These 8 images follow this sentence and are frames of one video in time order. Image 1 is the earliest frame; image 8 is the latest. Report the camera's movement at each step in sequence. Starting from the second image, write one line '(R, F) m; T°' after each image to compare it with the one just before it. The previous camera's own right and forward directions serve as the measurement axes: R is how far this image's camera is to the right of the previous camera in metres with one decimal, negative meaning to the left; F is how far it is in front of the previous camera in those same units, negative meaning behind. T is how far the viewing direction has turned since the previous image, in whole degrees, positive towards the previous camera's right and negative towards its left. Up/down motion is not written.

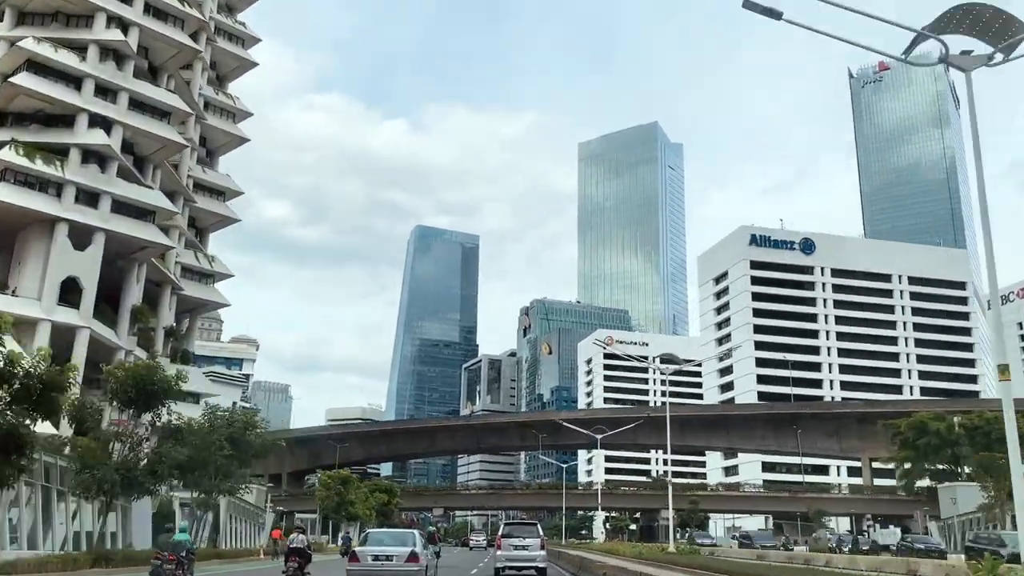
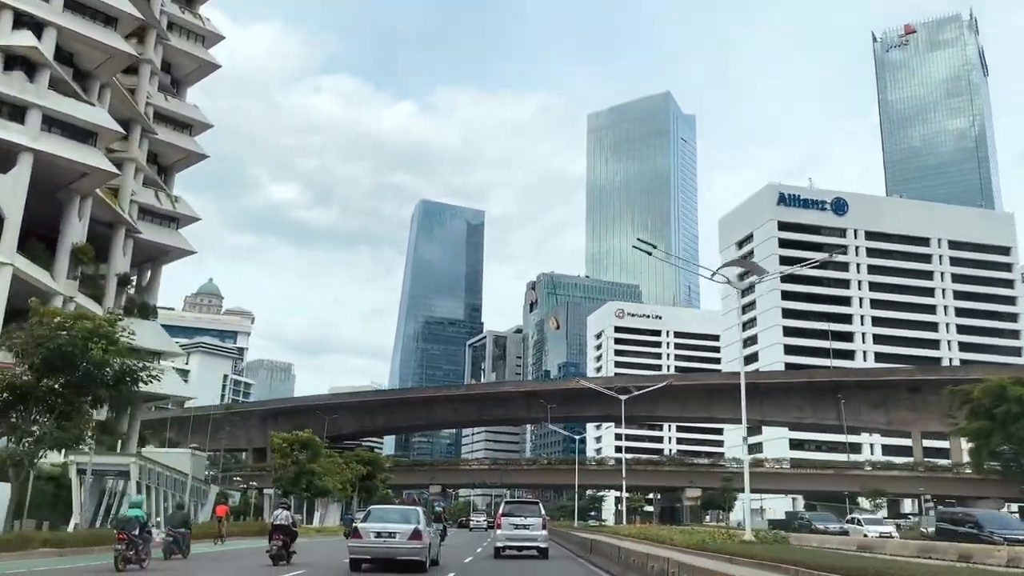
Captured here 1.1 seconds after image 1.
(0.0, +8.0) m; 0°
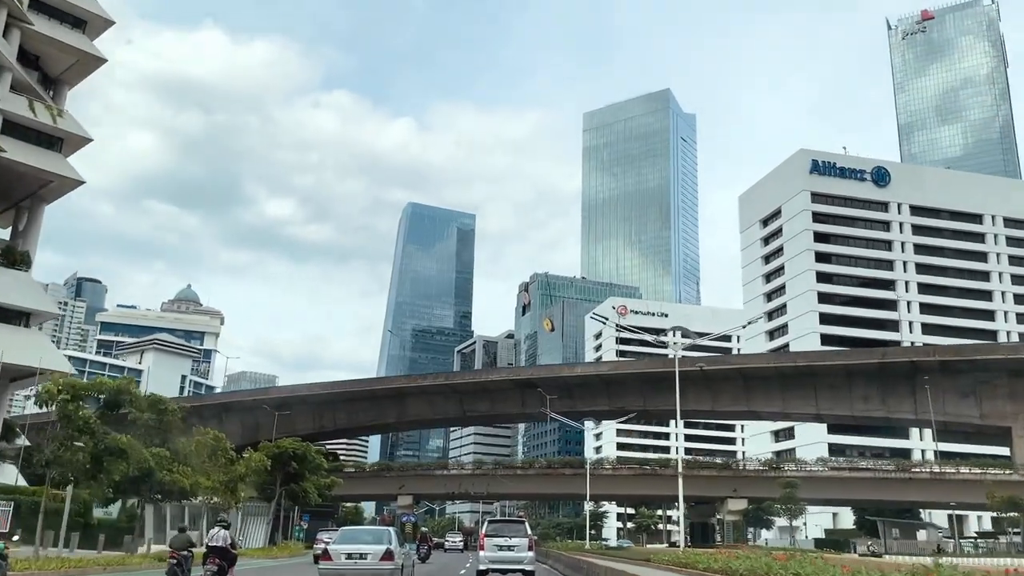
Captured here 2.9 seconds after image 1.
(+0.1, +13.4) m; +1°
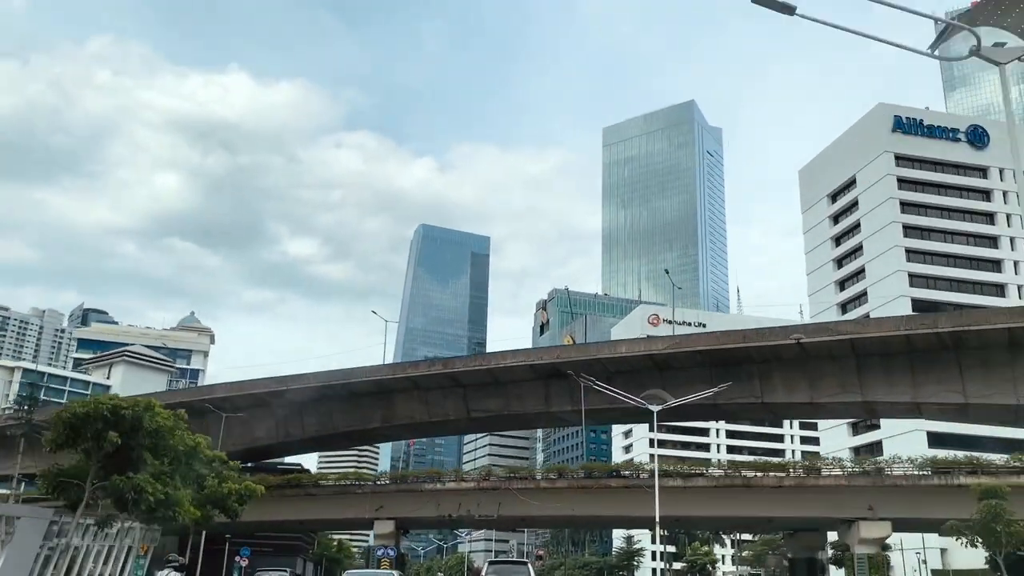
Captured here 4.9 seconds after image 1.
(-0.2, +14.7) m; -1°
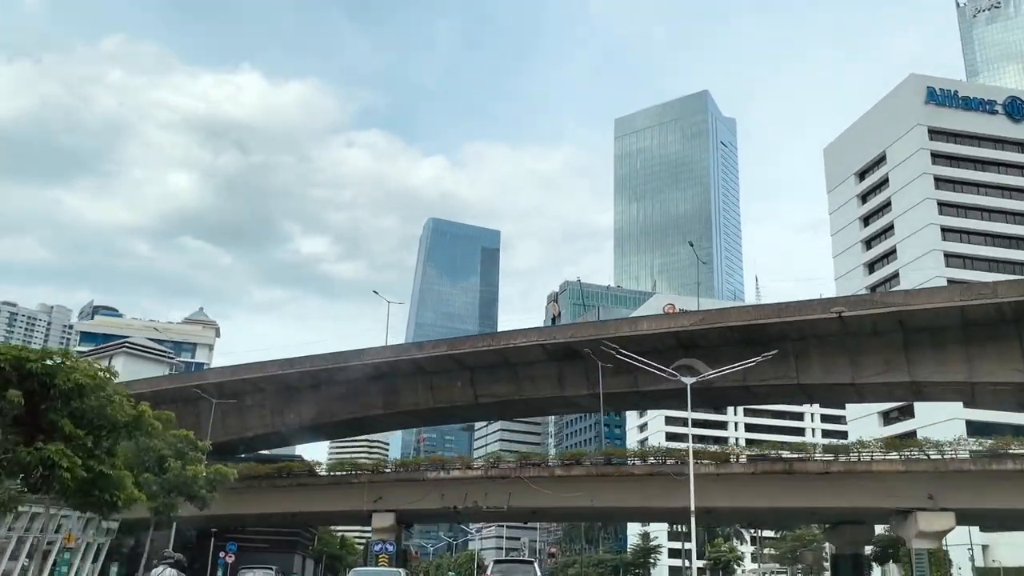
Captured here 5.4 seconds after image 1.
(0.0, +3.4) m; -1°
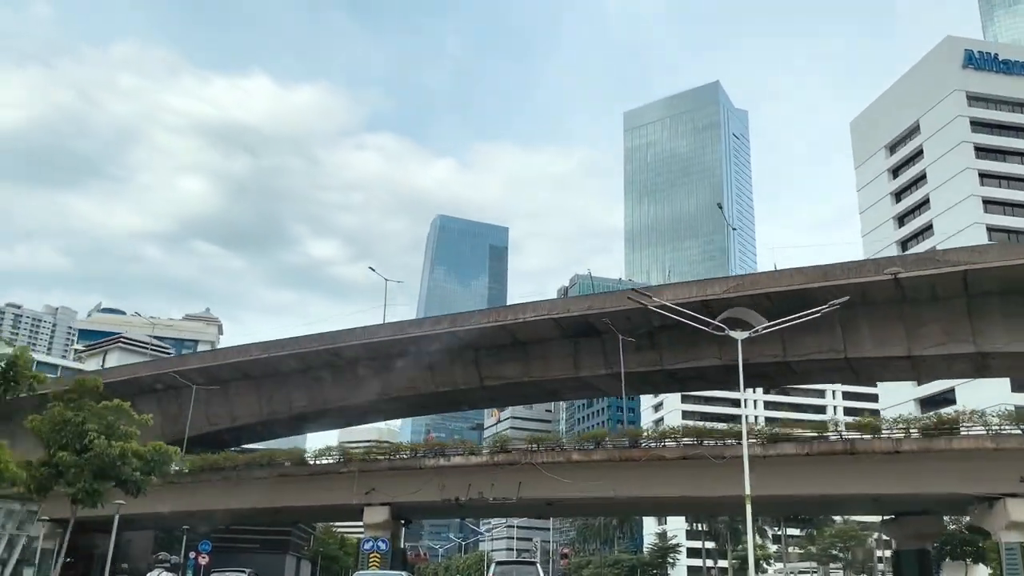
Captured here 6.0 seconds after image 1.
(0.0, +4.2) m; -1°
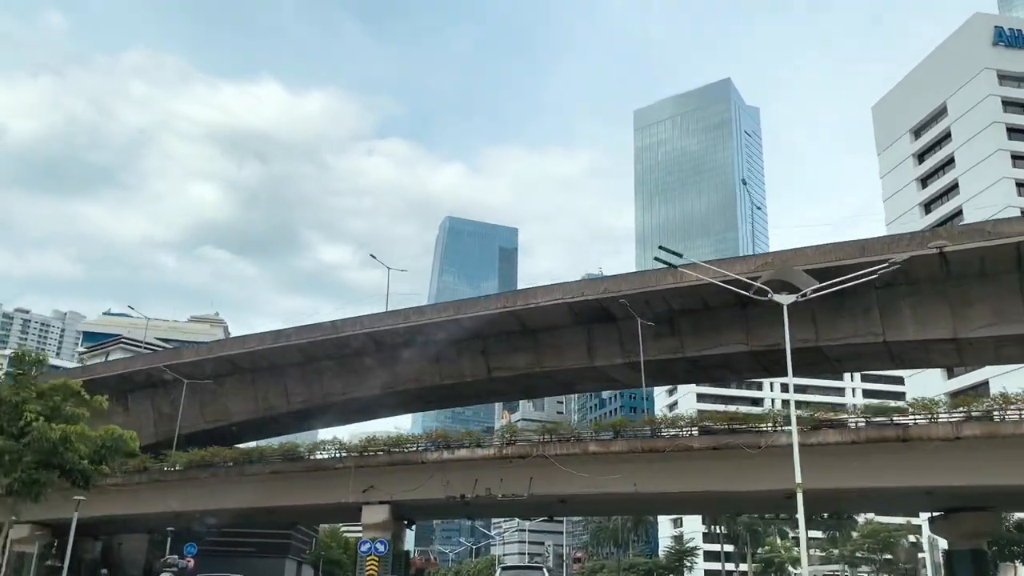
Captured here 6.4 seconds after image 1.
(0.0, +2.4) m; -1°
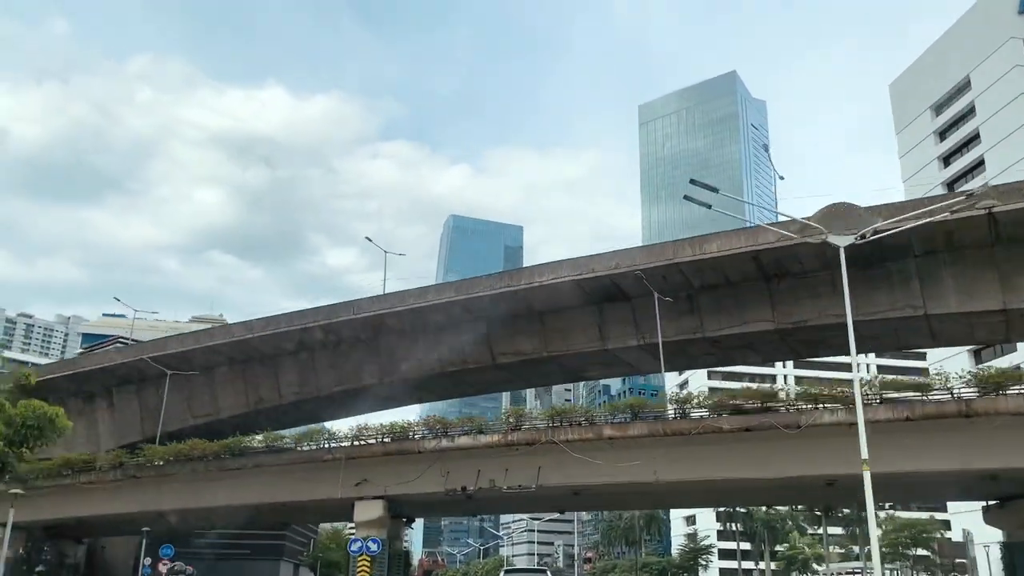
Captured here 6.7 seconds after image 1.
(+0.1, +2.5) m; 0°
